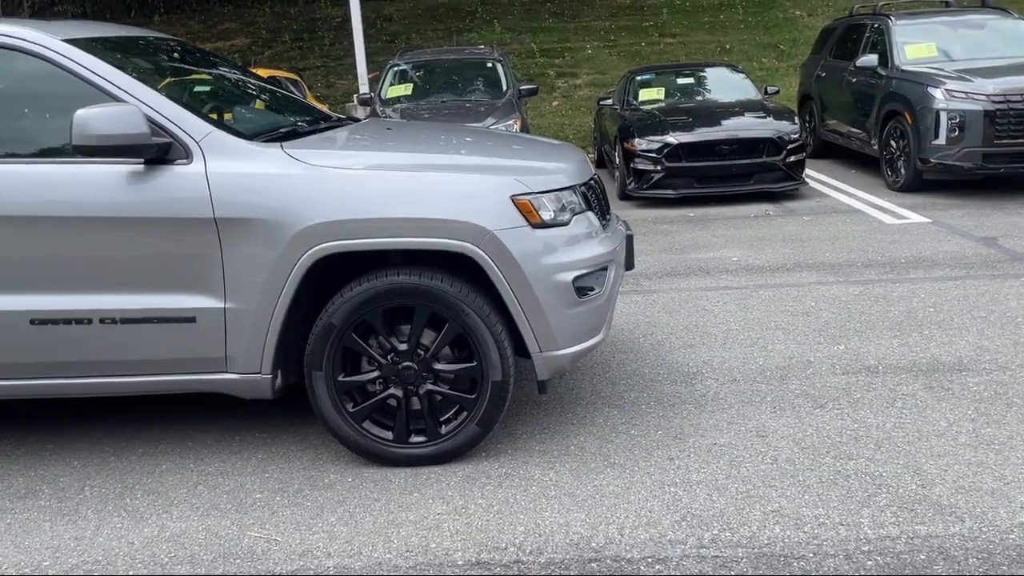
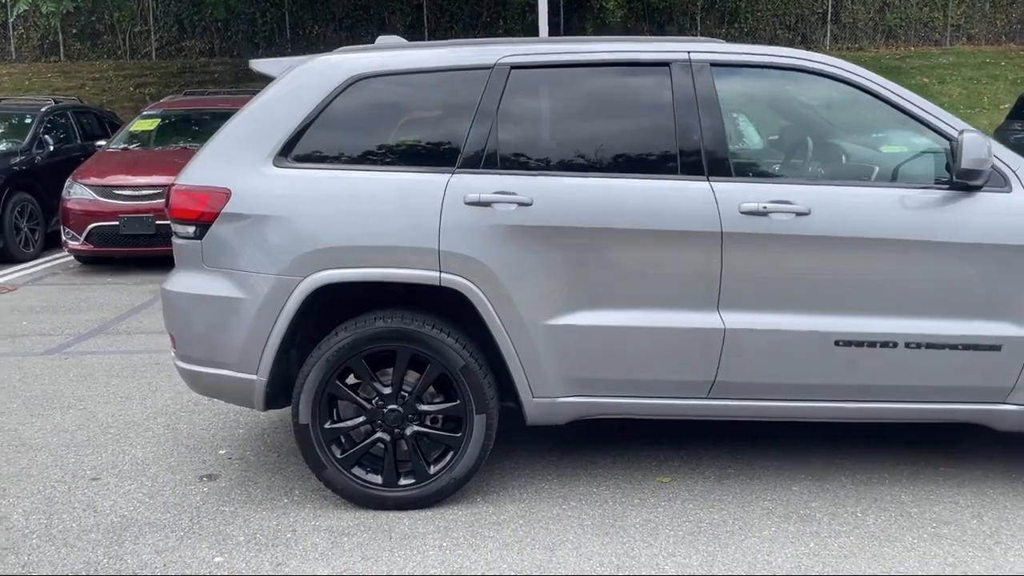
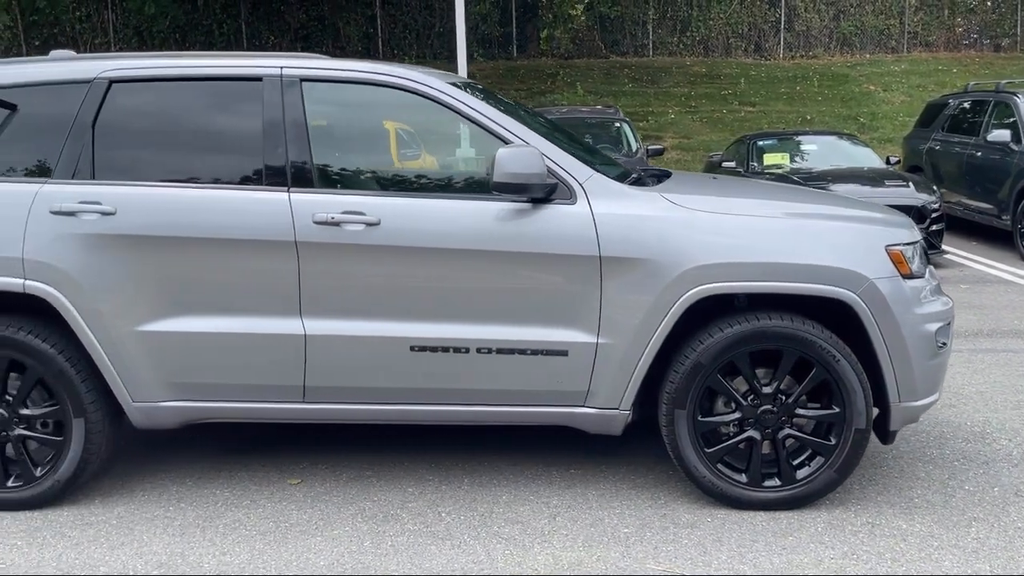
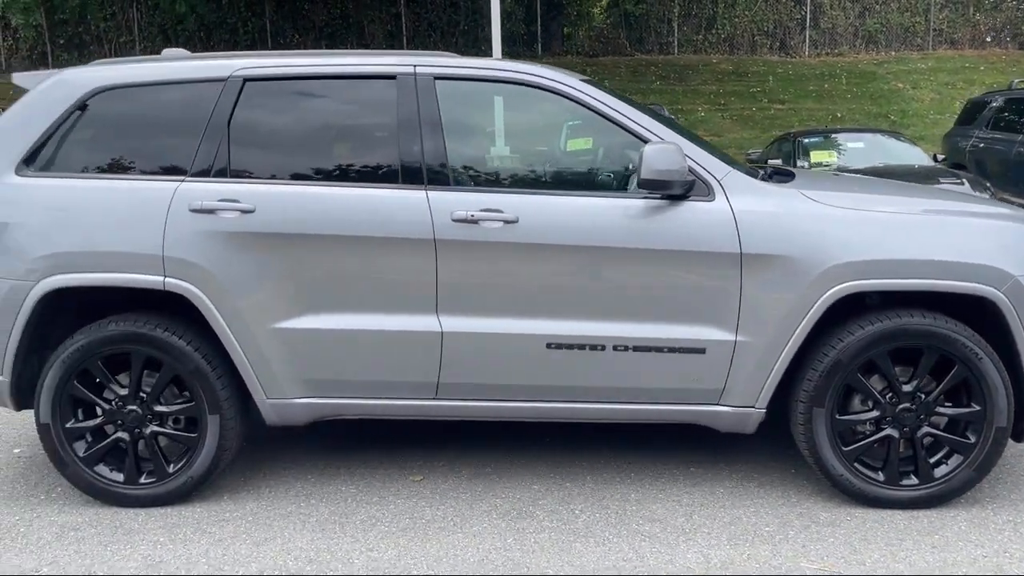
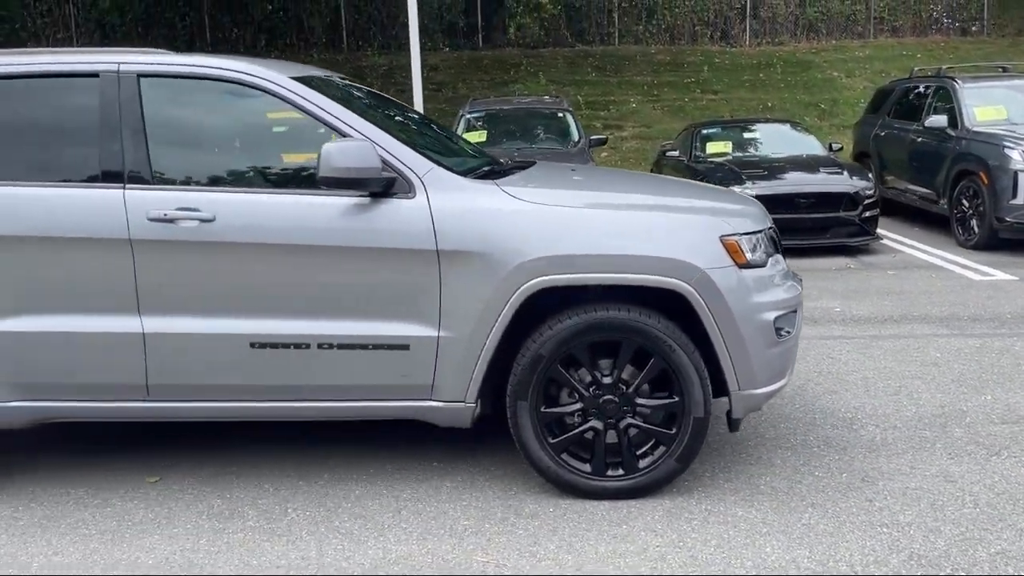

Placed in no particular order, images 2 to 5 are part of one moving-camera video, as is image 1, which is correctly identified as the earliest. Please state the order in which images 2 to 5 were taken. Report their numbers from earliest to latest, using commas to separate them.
5, 3, 4, 2
